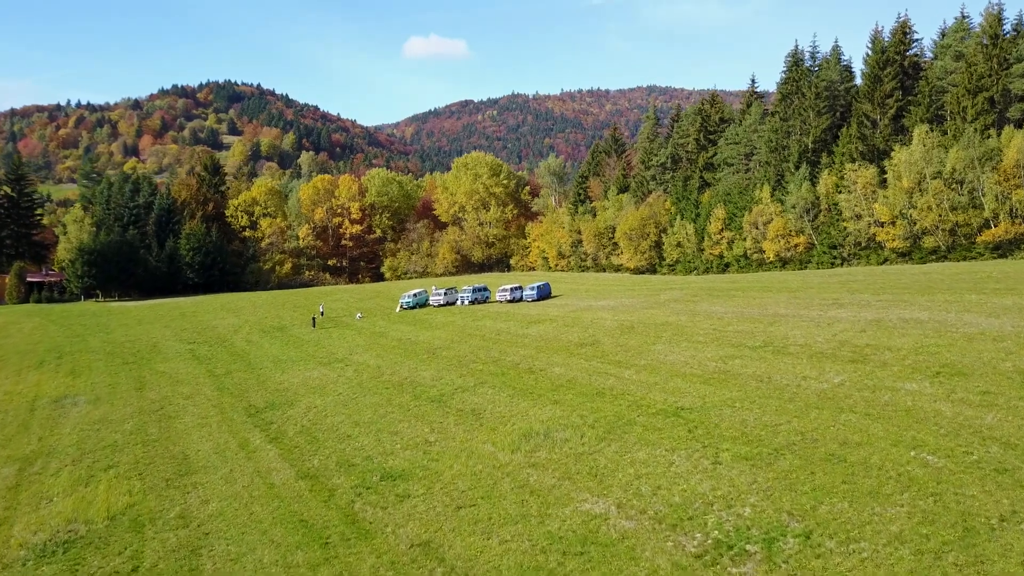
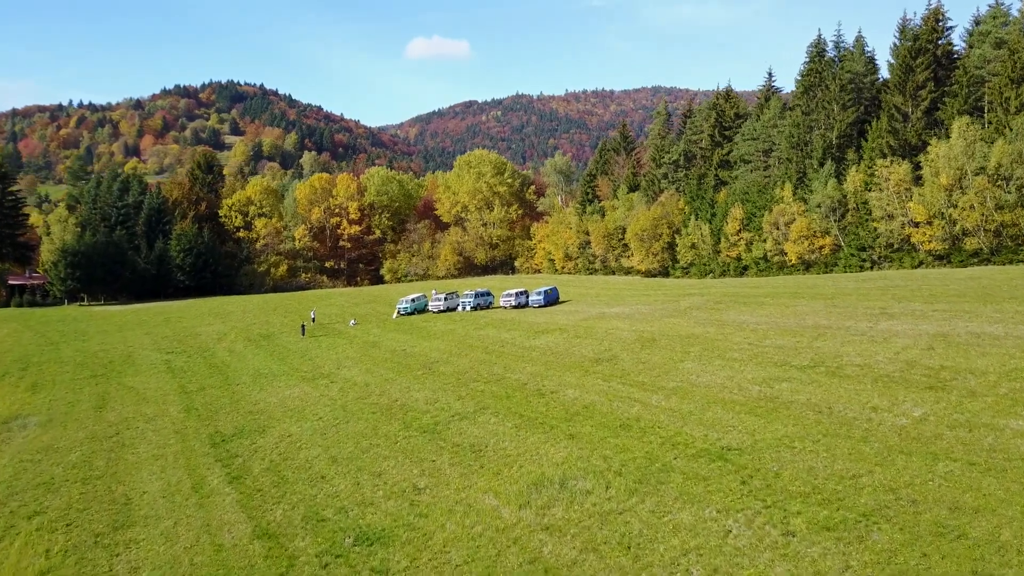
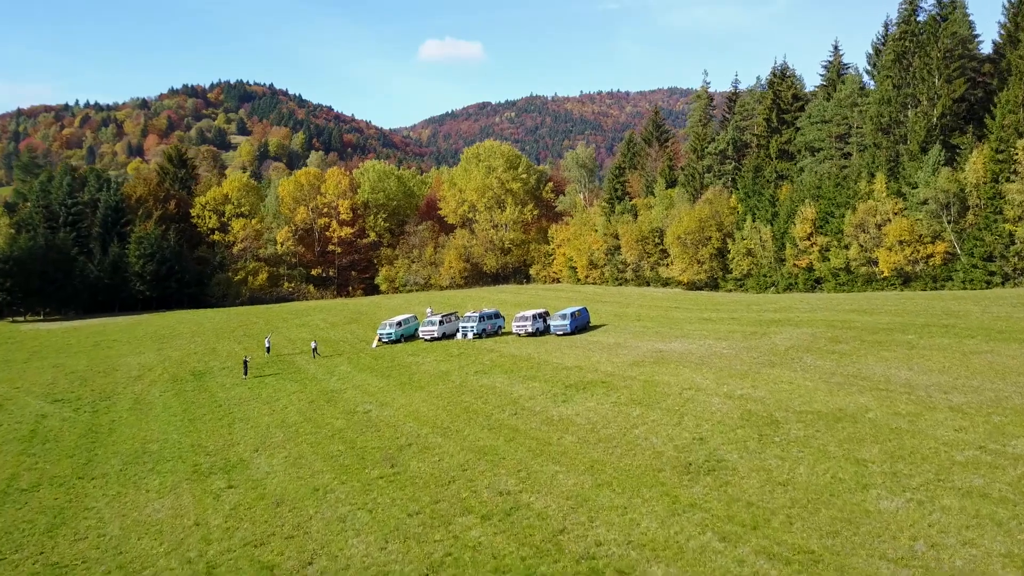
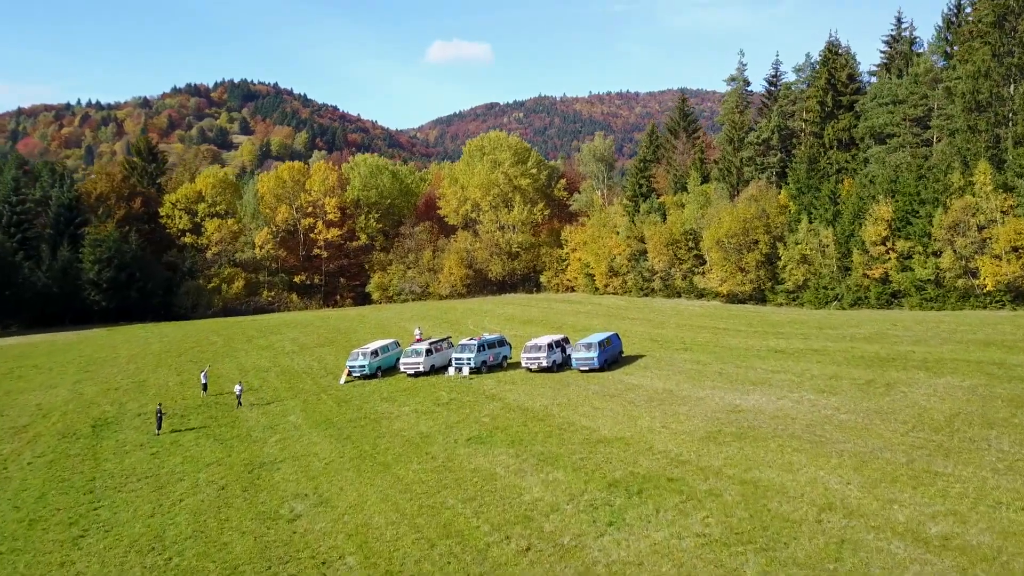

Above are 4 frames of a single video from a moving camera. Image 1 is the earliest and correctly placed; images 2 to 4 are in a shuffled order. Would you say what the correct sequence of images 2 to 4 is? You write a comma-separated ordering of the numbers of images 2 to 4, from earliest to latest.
2, 3, 4
